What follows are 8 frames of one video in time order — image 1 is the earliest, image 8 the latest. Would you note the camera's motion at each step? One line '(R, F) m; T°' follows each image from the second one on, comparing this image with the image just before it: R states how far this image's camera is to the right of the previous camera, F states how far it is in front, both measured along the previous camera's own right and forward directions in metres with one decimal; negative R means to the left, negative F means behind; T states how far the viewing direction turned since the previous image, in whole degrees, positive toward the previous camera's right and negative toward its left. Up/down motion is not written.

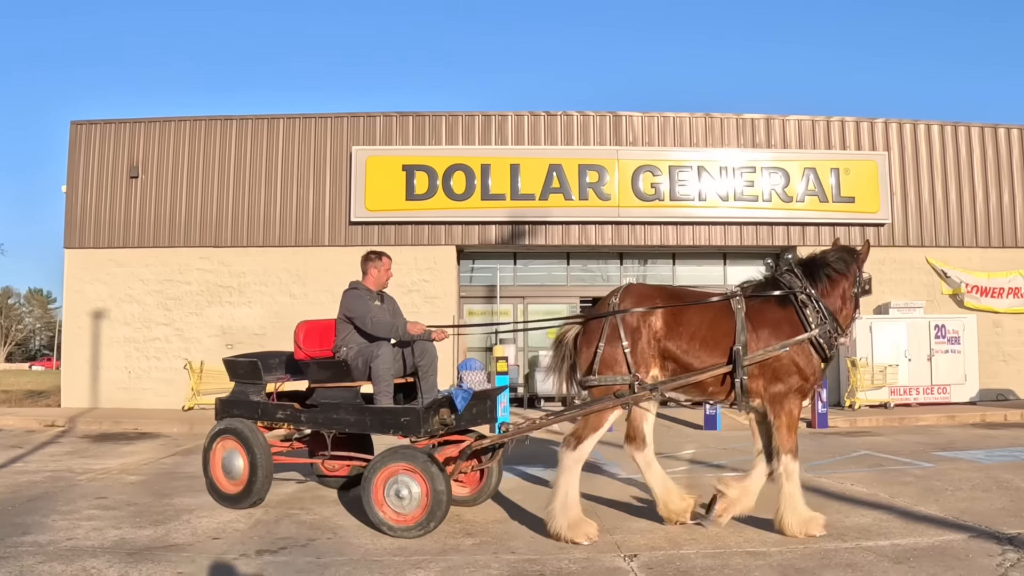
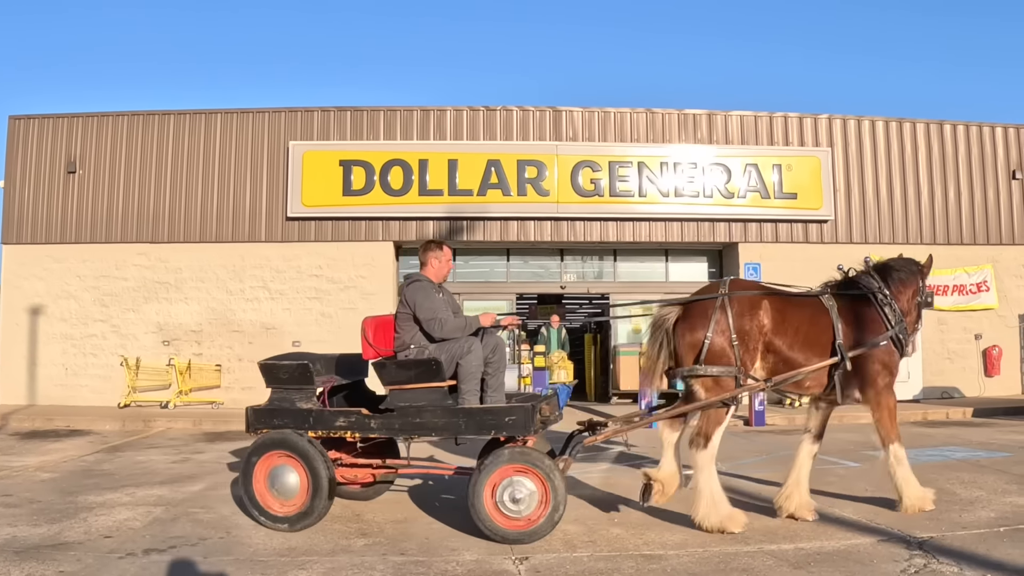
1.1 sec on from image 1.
(+0.9, +0.2) m; +1°
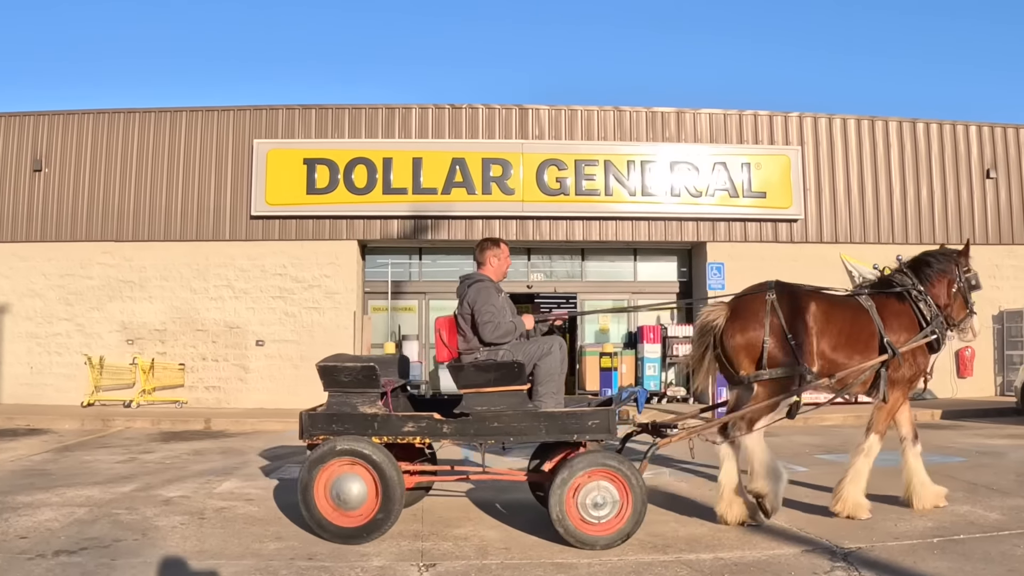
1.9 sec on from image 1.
(+0.8, +0.1) m; -1°
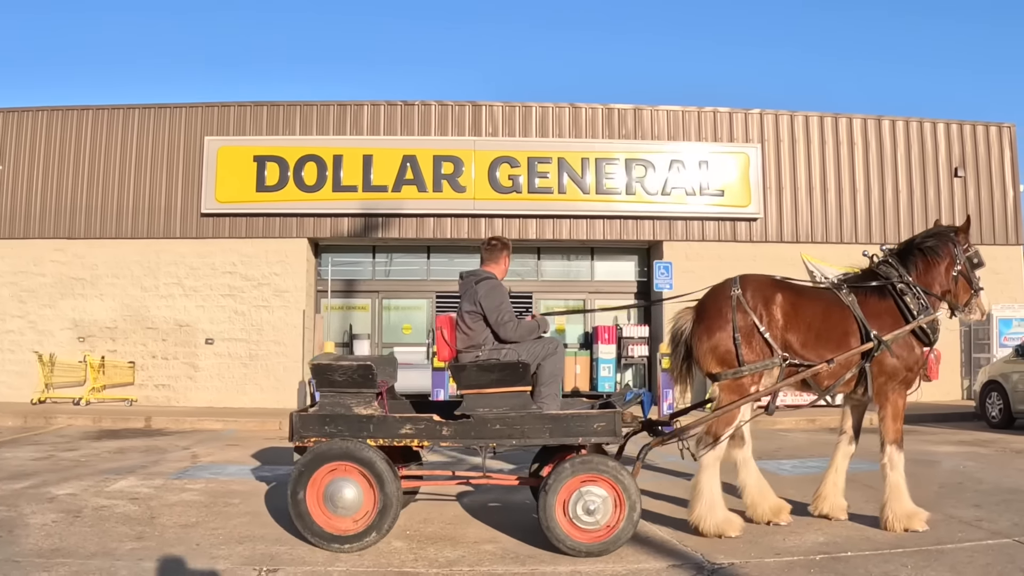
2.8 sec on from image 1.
(+1.4, +0.3) m; -2°
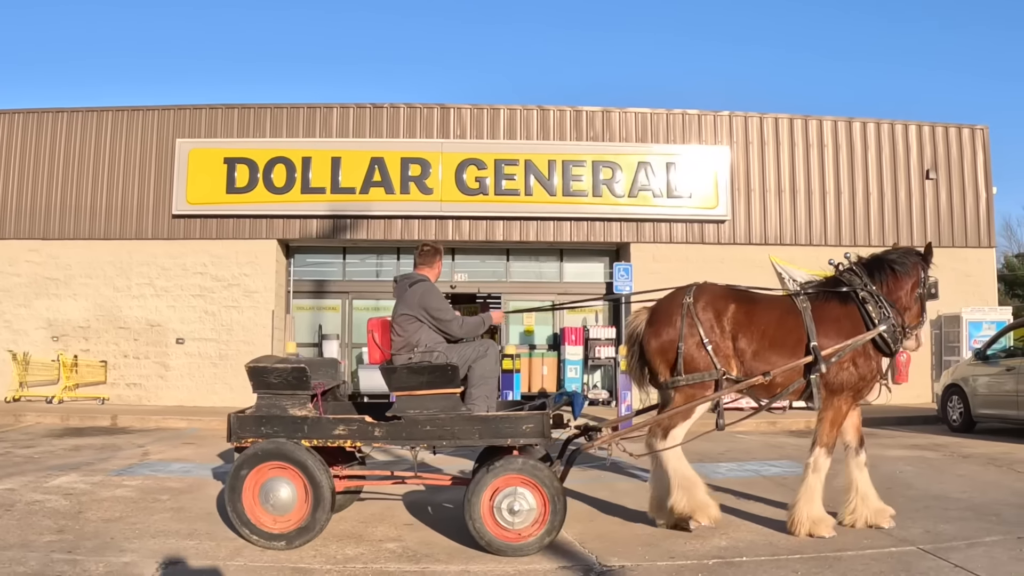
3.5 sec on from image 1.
(+0.9, 0.0) m; -1°
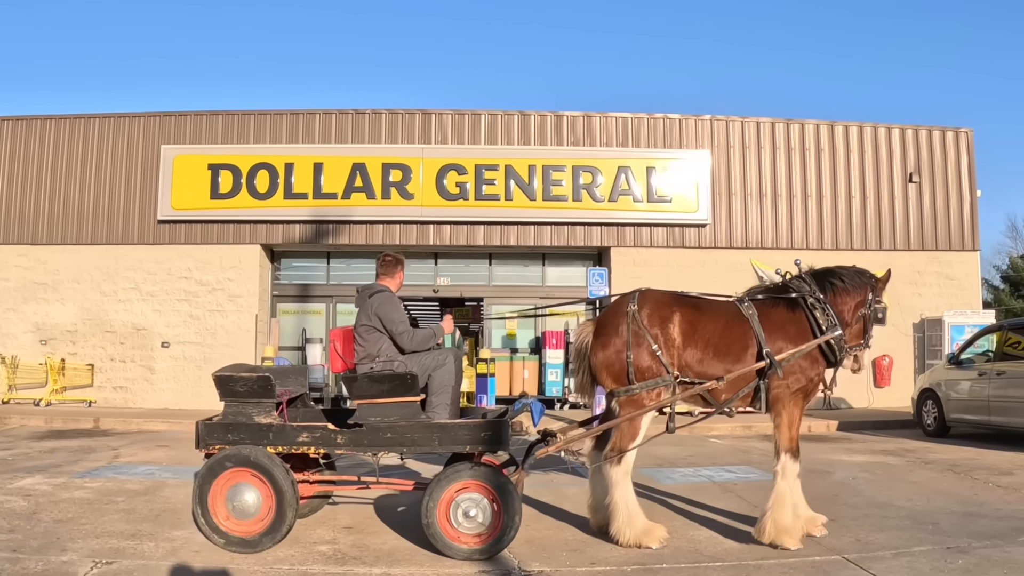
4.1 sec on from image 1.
(+0.6, 0.0) m; -1°
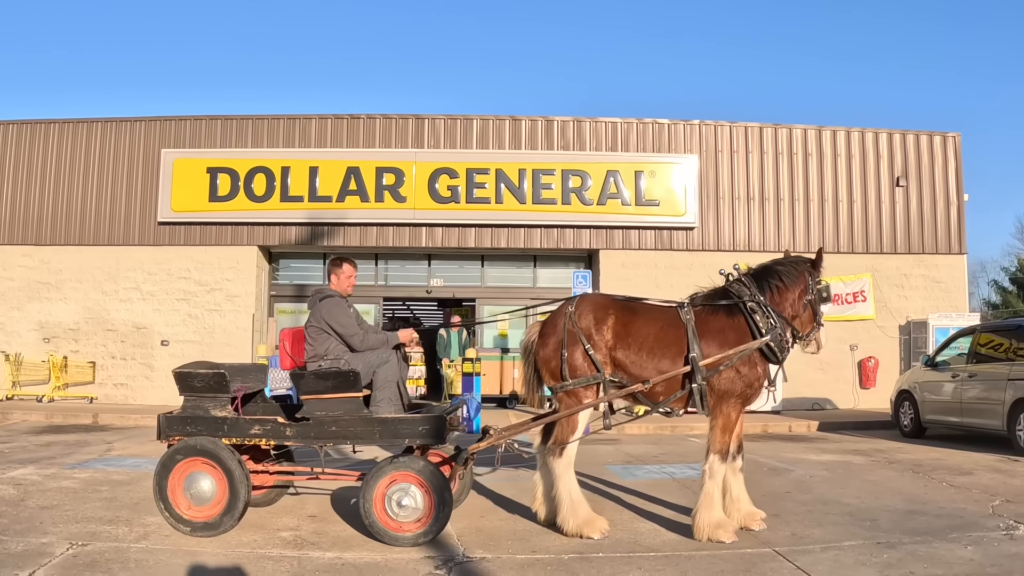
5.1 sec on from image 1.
(+0.5, -0.2) m; -1°
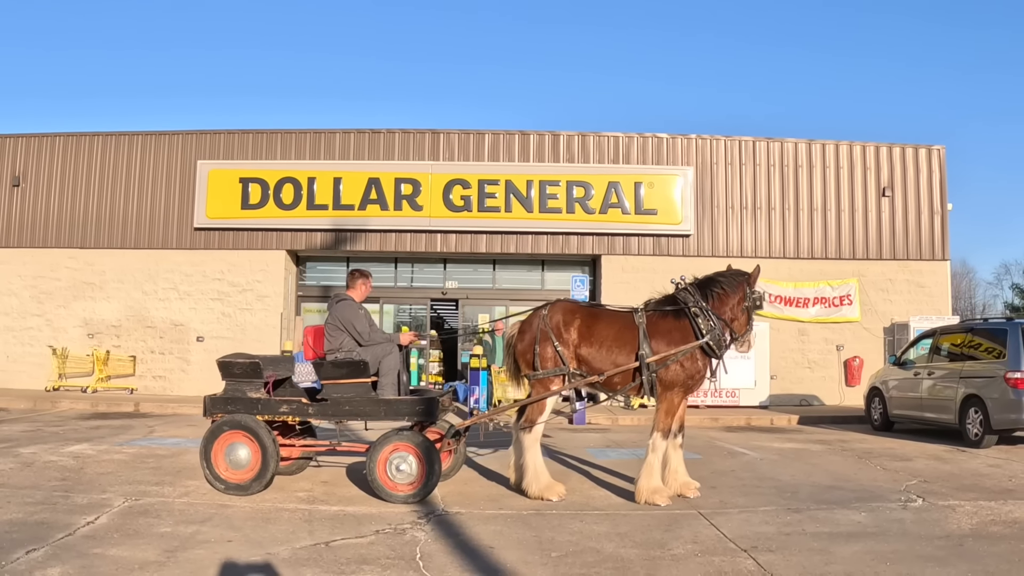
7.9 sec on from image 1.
(+0.5, -1.0) m; -2°
